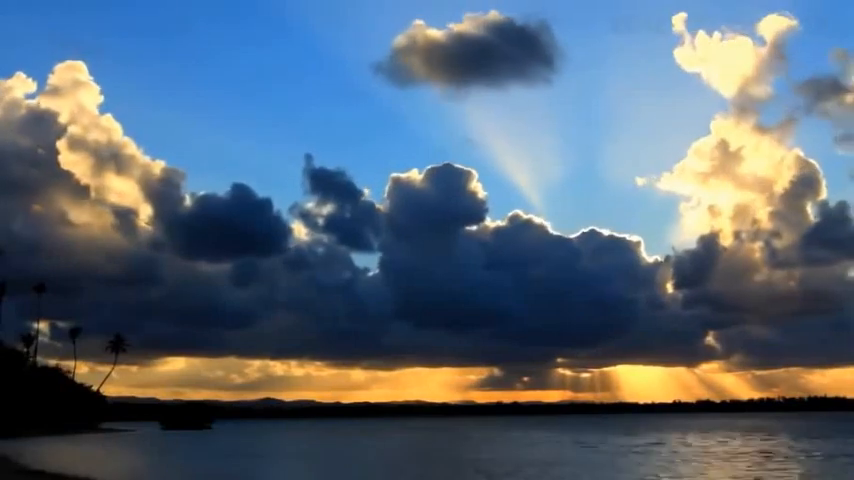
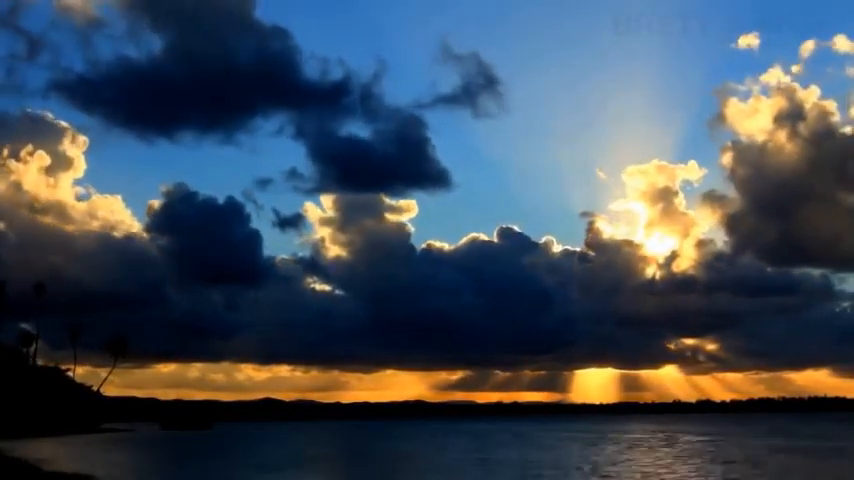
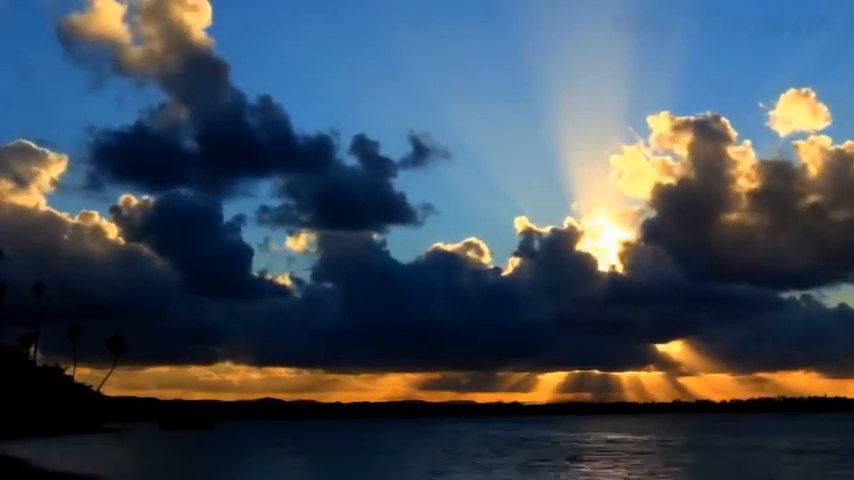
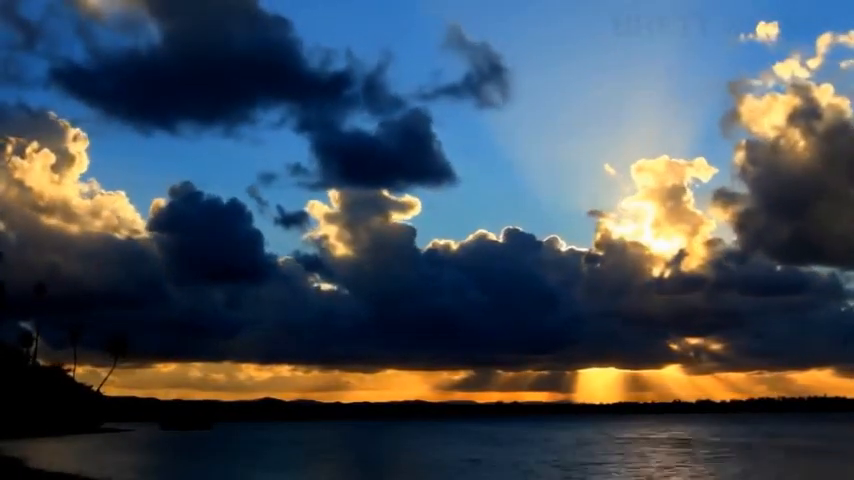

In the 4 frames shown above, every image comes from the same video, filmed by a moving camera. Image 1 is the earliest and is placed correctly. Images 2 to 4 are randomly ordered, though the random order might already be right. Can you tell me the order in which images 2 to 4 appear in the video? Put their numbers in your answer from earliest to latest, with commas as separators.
4, 2, 3
